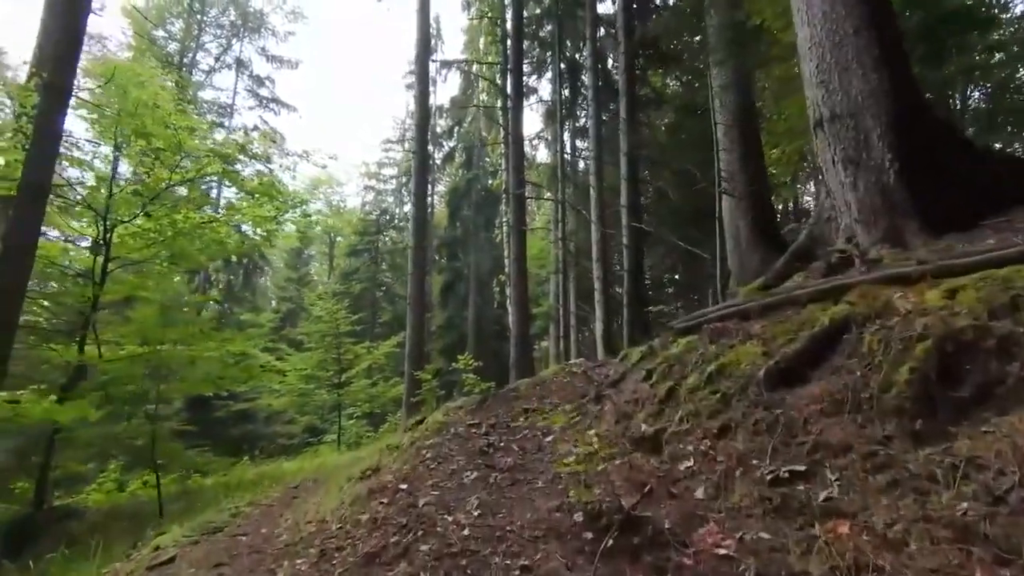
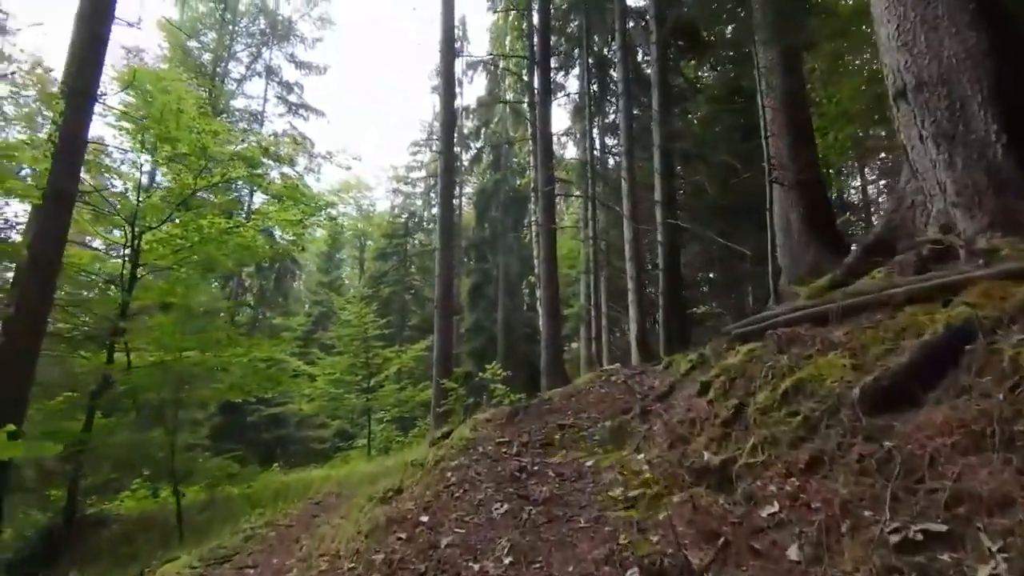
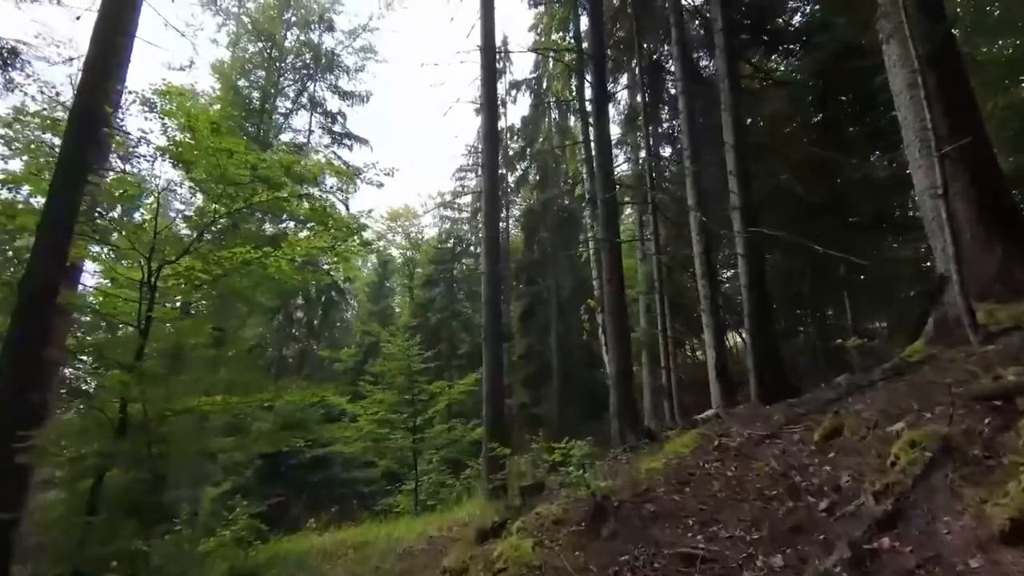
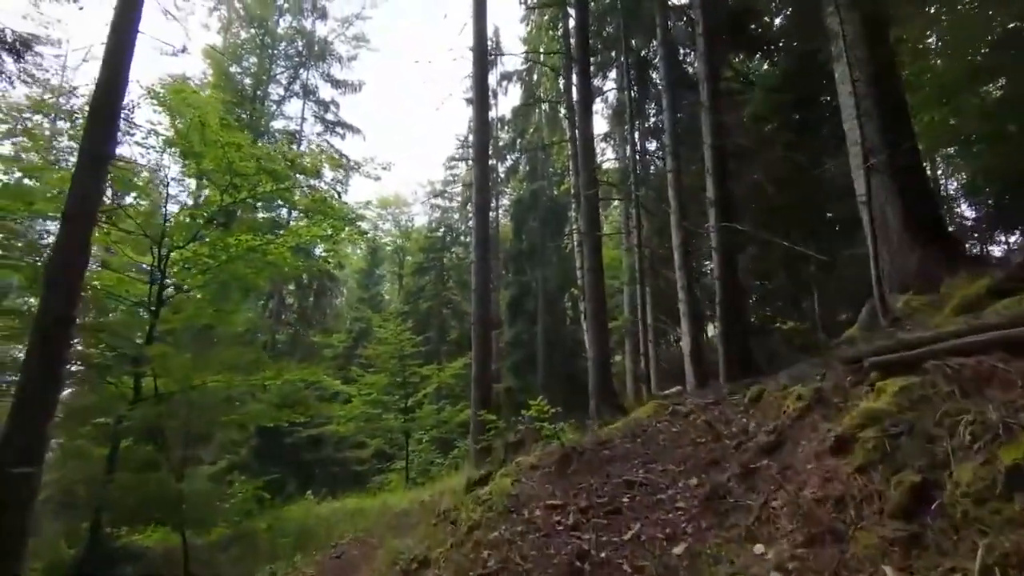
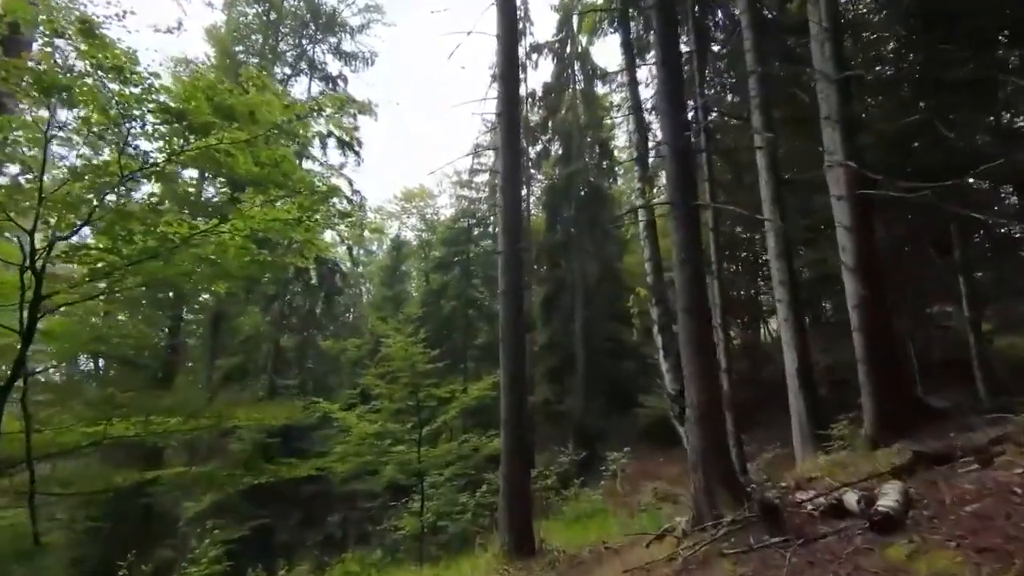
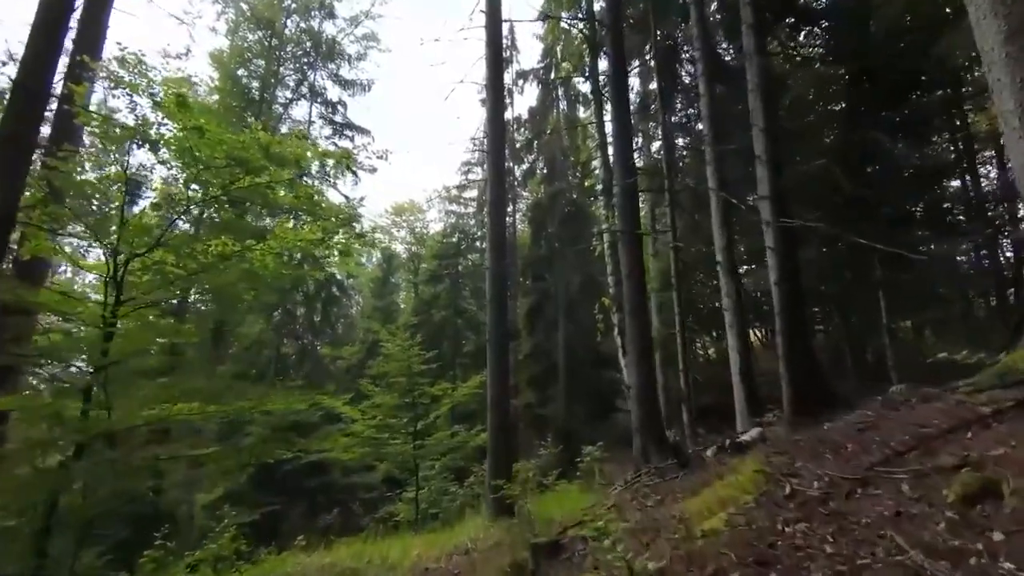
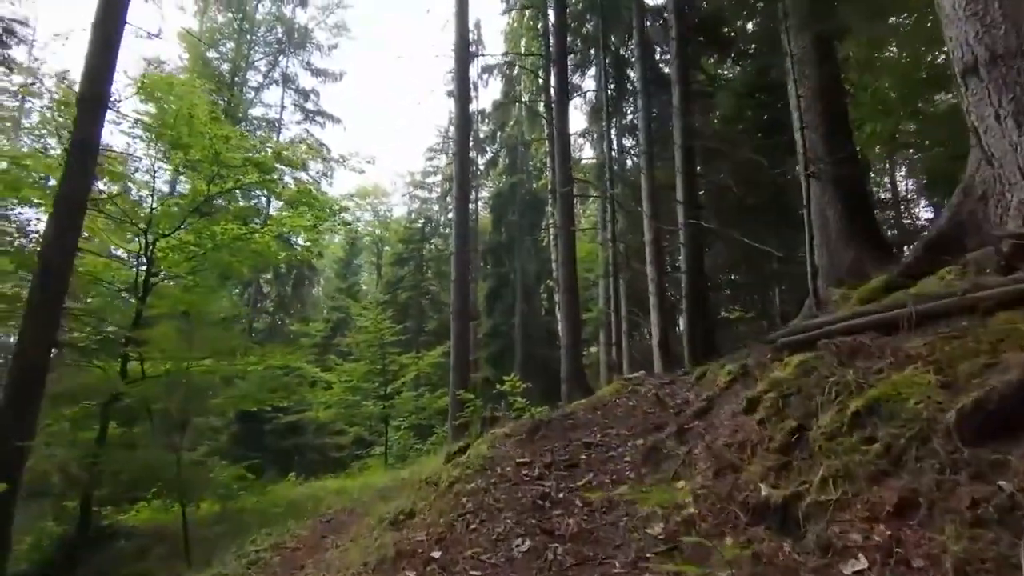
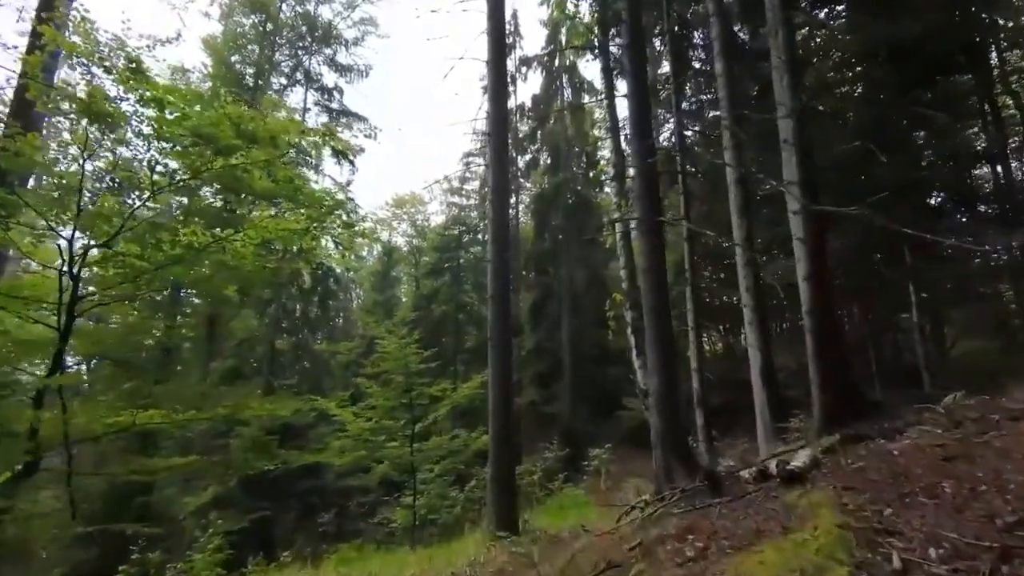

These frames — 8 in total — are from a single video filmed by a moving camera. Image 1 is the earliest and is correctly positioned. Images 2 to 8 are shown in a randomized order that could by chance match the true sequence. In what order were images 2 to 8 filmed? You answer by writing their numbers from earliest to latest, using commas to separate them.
2, 7, 4, 3, 6, 8, 5
